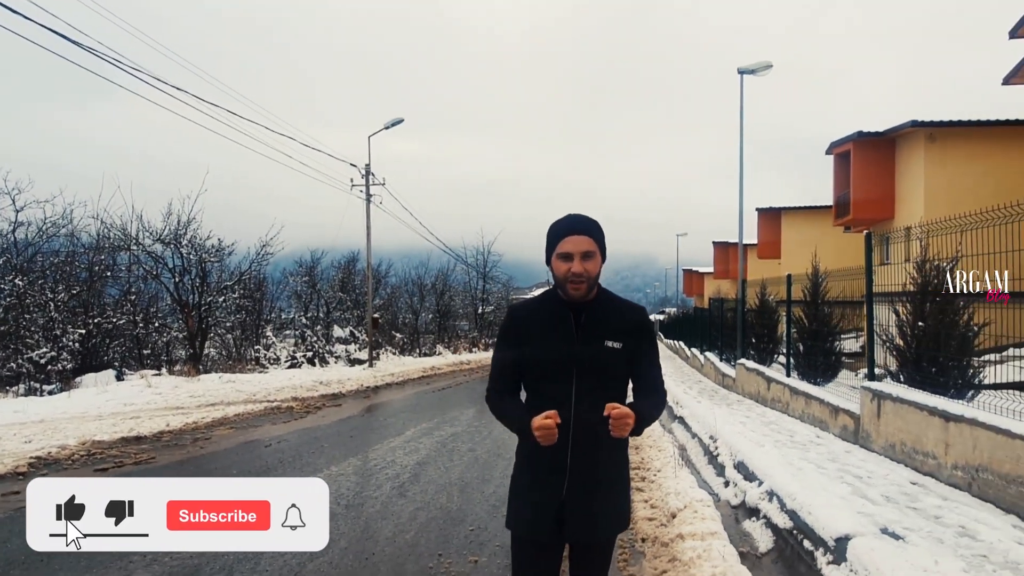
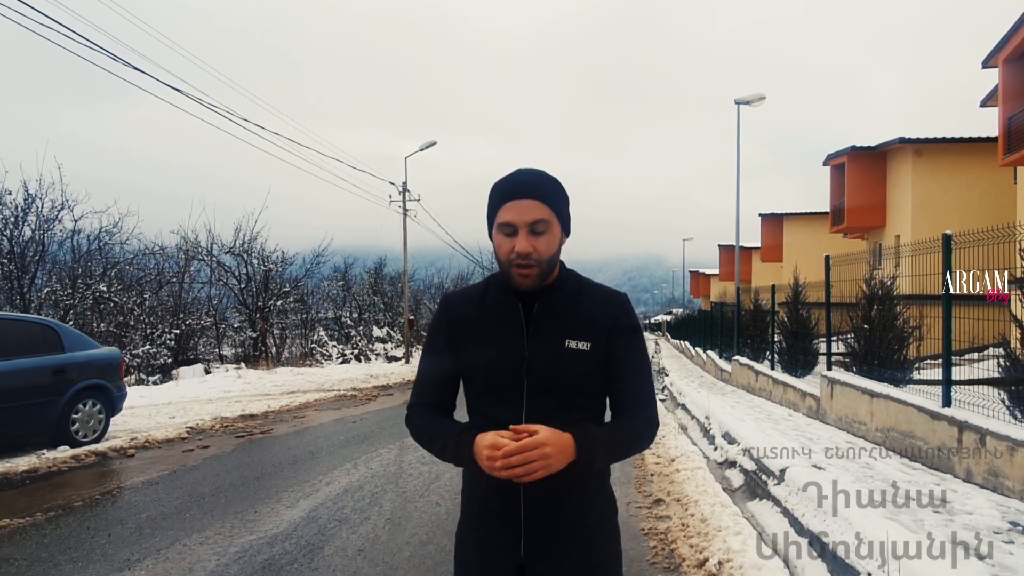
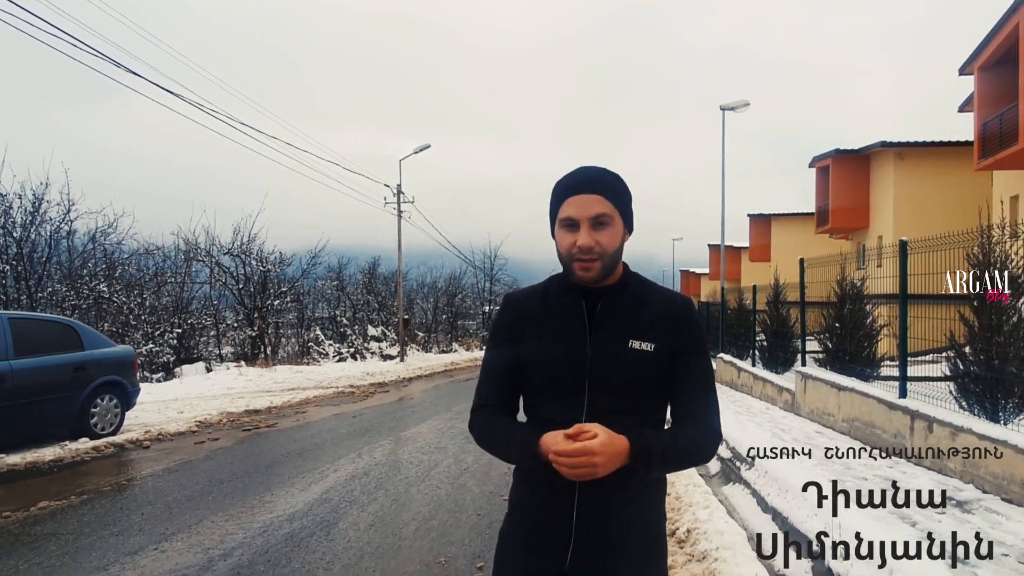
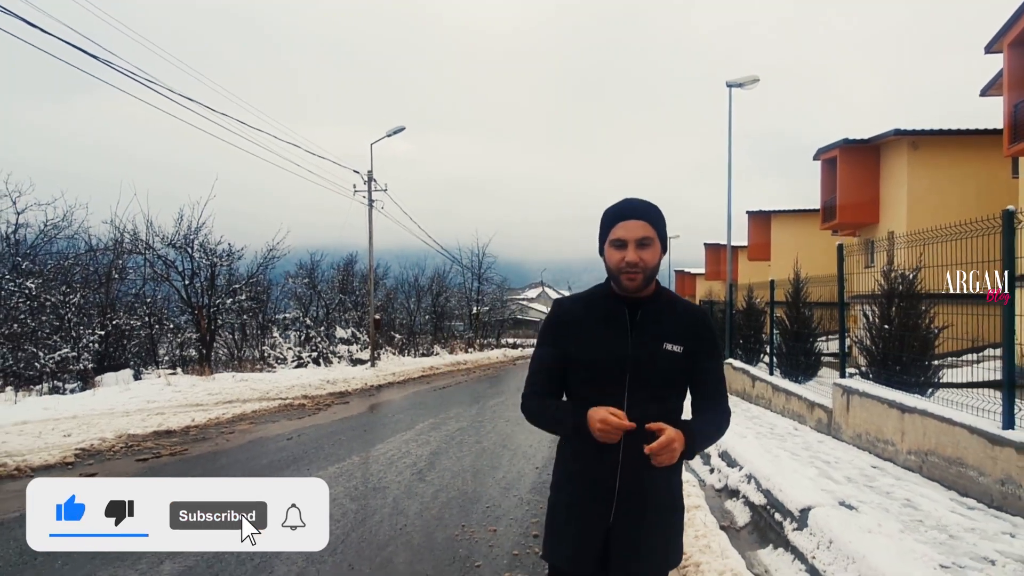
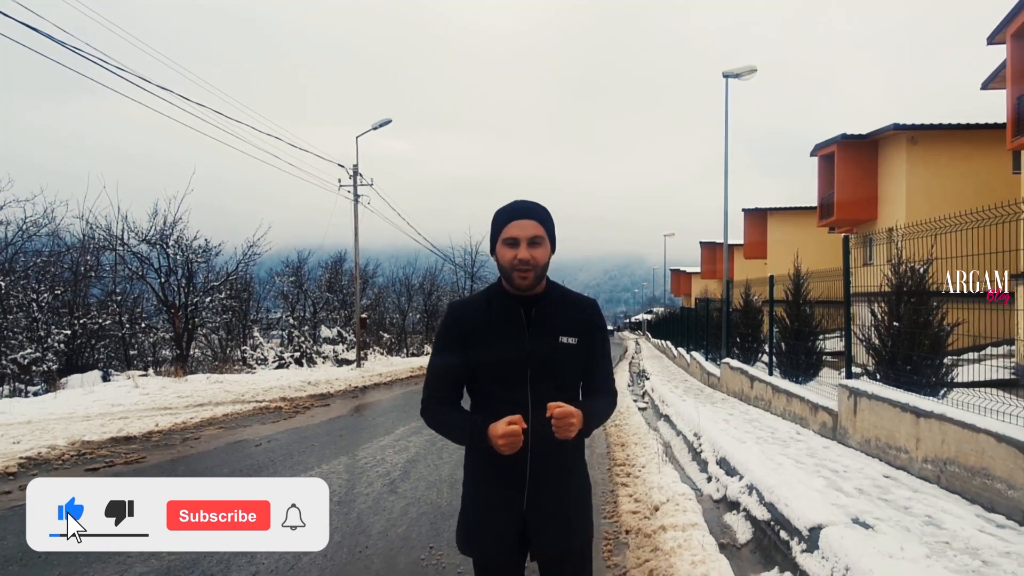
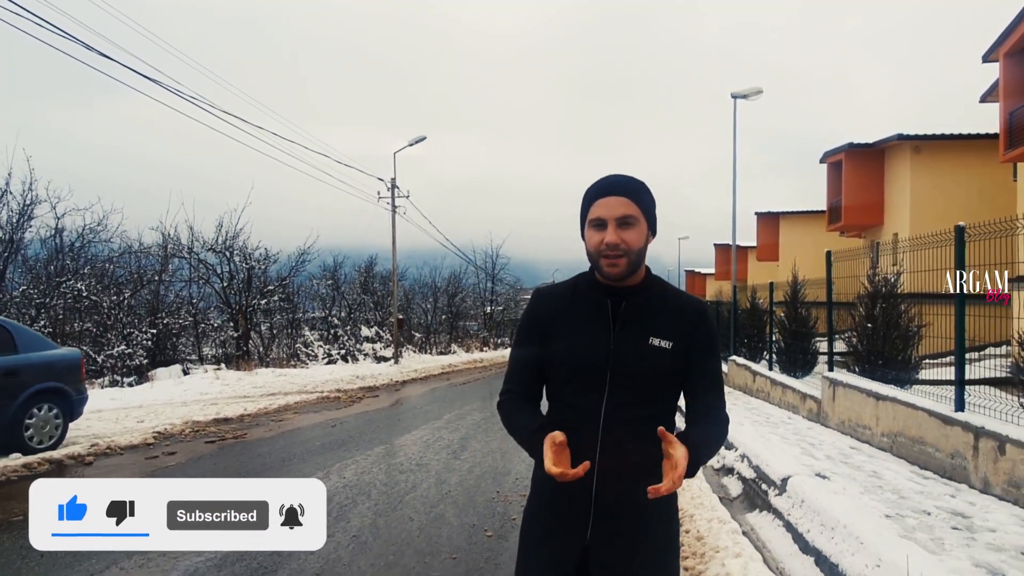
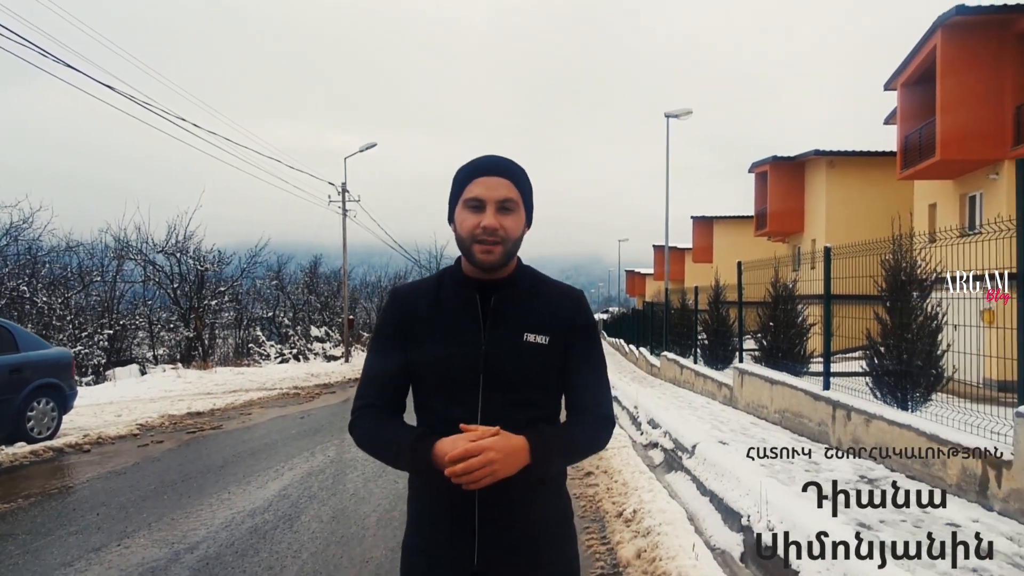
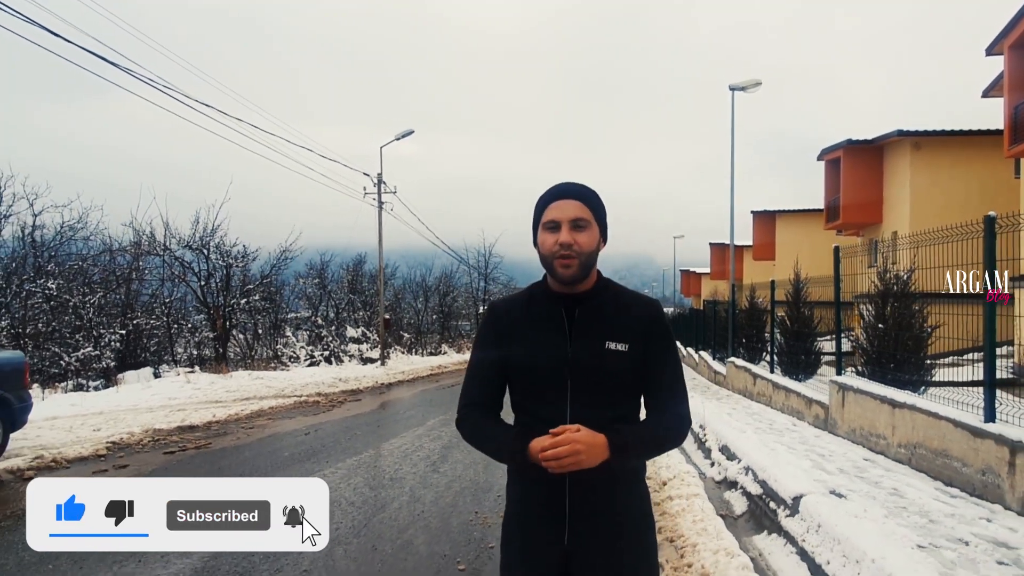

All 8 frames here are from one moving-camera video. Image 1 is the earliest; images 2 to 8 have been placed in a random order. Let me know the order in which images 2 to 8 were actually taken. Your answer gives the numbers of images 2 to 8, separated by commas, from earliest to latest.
5, 4, 8, 6, 2, 3, 7
